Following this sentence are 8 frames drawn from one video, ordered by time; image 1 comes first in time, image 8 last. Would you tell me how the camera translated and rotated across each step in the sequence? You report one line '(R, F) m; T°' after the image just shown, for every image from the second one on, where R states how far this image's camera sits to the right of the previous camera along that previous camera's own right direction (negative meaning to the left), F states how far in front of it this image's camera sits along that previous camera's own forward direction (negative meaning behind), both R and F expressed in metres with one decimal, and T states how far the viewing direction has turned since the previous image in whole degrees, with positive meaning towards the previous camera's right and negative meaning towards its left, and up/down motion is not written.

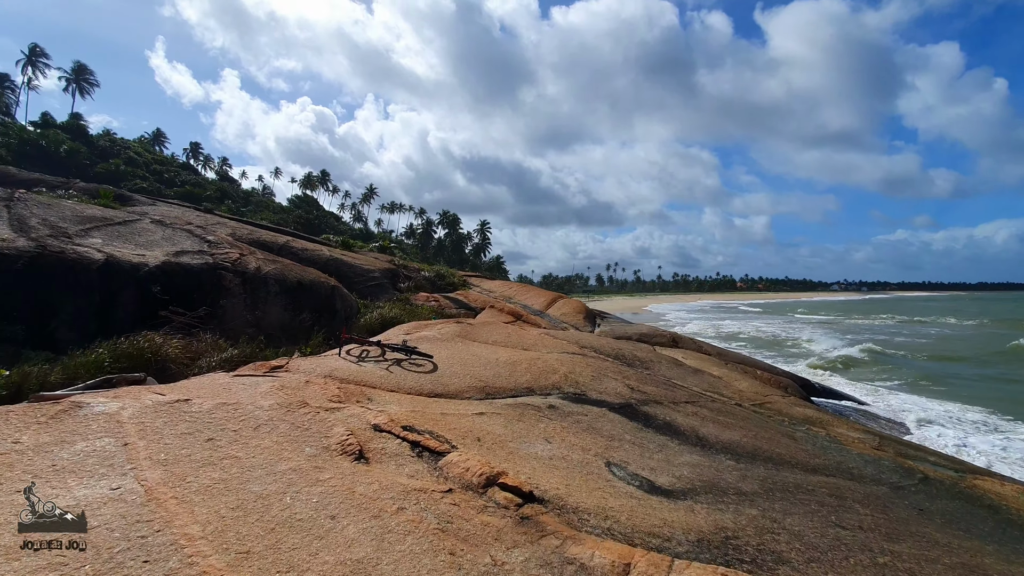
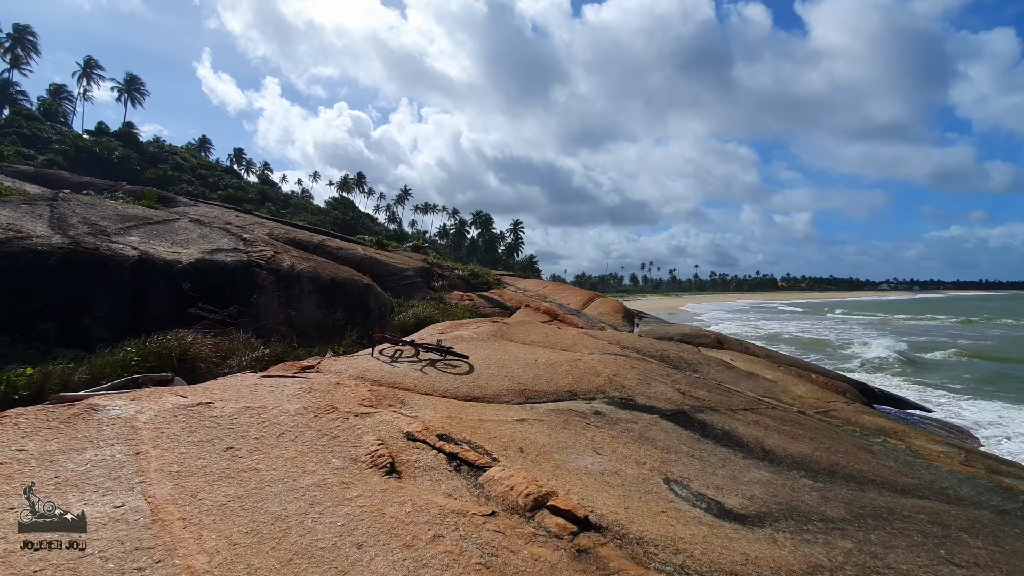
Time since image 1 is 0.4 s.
(-0.1, +0.4) m; -4°
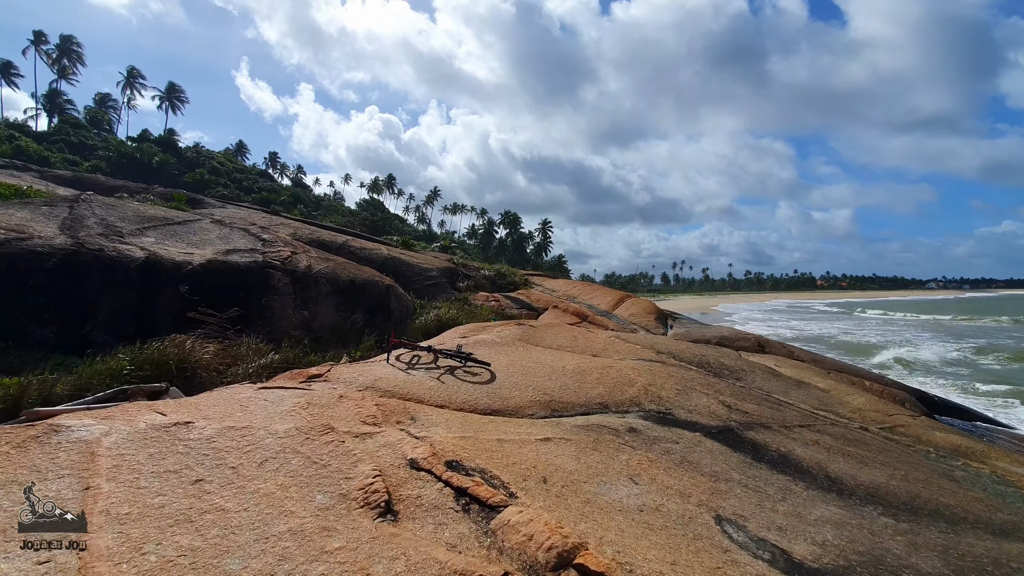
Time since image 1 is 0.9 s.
(0.0, +0.5) m; -3°
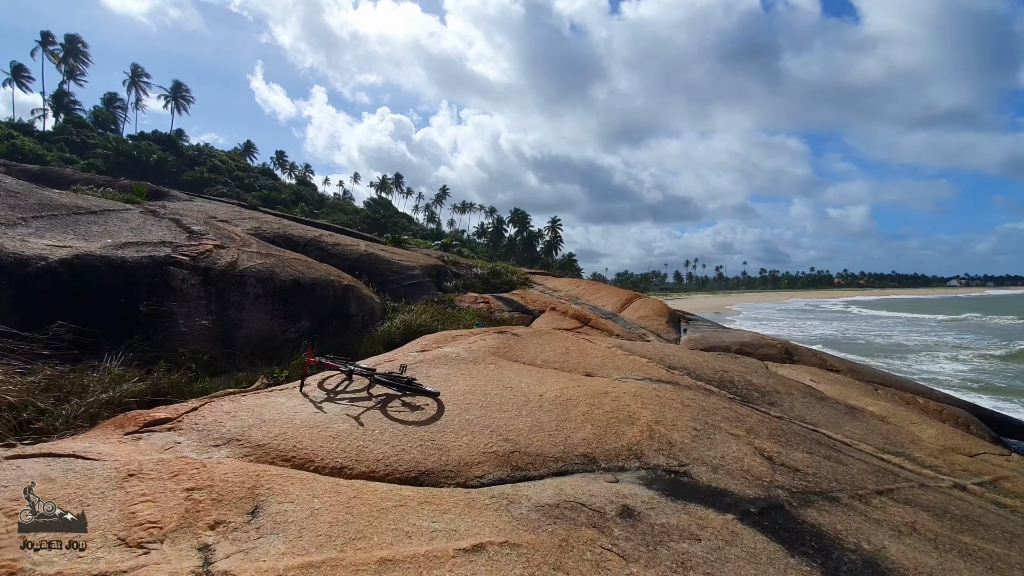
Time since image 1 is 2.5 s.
(+0.5, +1.5) m; -1°
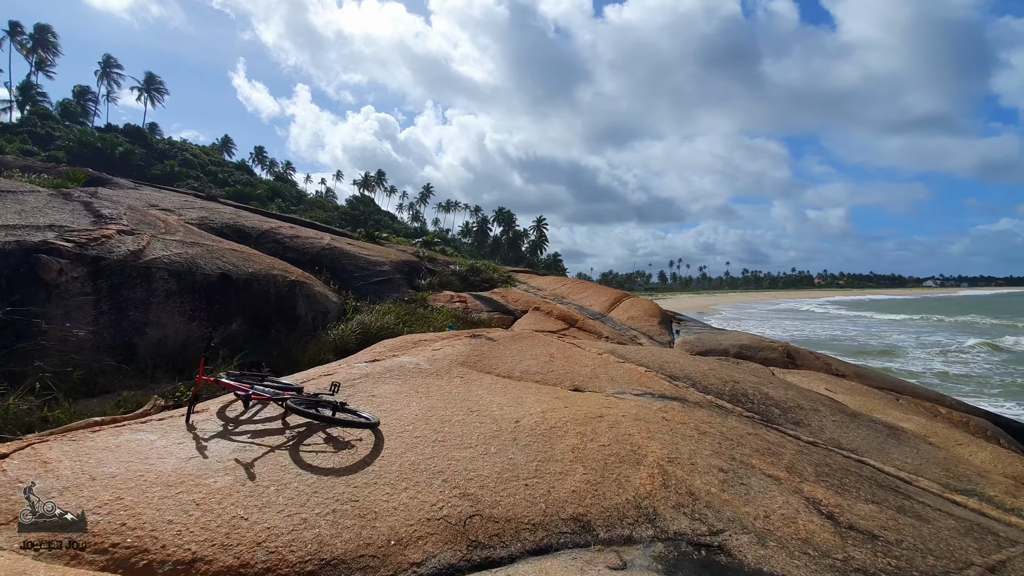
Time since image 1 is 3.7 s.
(+0.1, +1.1) m; +2°
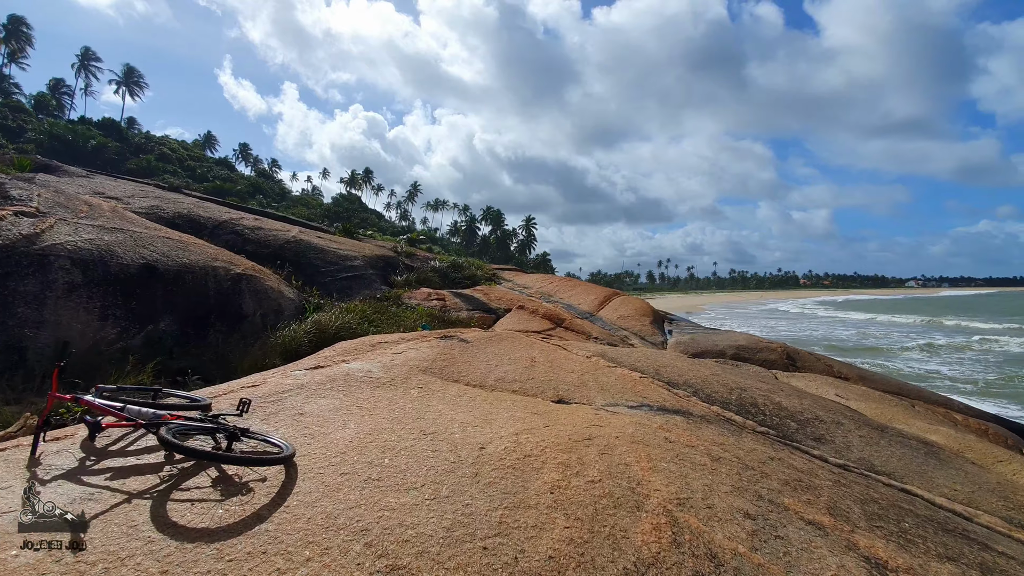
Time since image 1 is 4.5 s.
(+0.1, +0.8) m; +1°
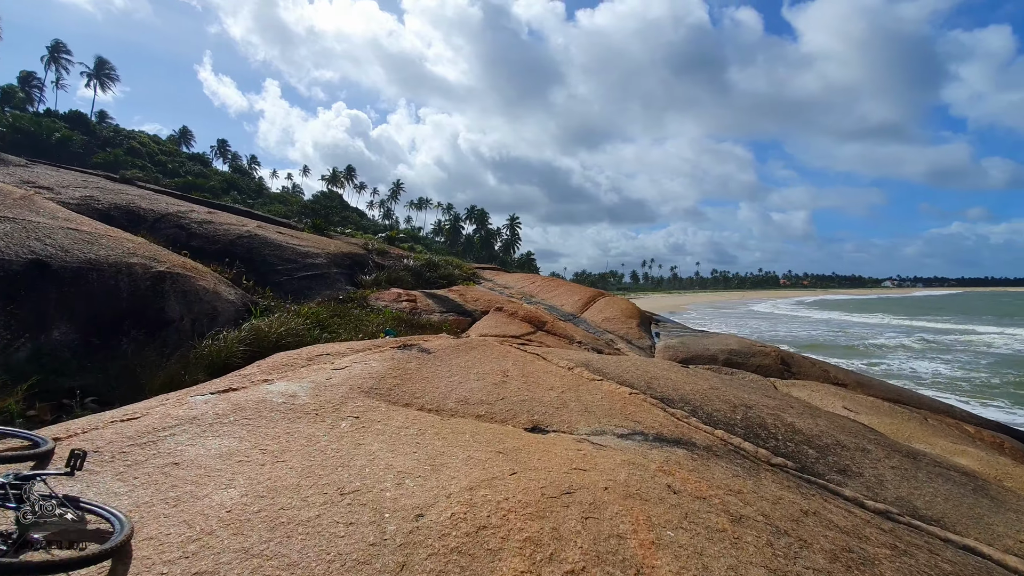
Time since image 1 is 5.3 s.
(+0.1, +0.8) m; +2°
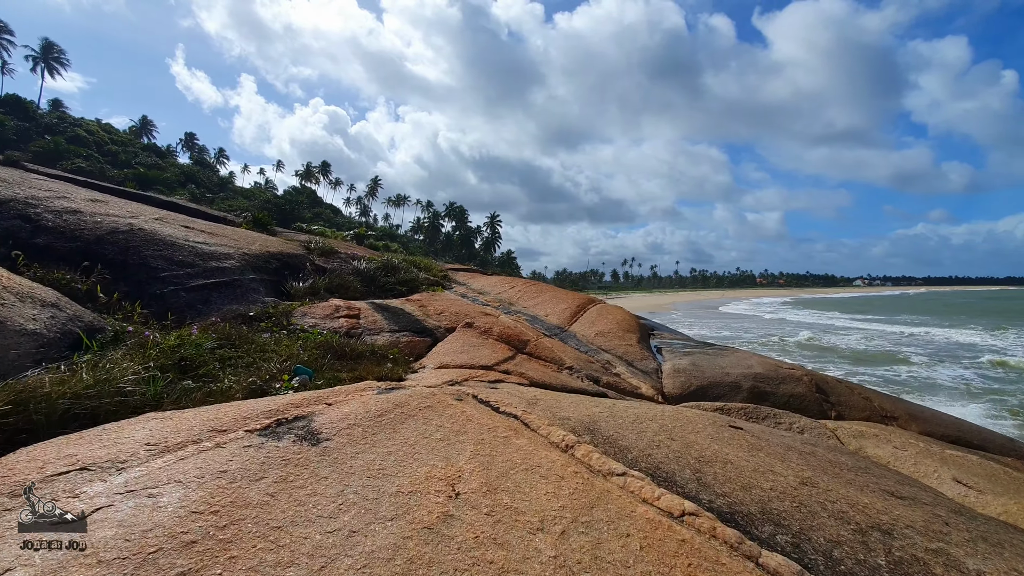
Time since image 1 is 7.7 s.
(+0.1, +2.0) m; +2°
